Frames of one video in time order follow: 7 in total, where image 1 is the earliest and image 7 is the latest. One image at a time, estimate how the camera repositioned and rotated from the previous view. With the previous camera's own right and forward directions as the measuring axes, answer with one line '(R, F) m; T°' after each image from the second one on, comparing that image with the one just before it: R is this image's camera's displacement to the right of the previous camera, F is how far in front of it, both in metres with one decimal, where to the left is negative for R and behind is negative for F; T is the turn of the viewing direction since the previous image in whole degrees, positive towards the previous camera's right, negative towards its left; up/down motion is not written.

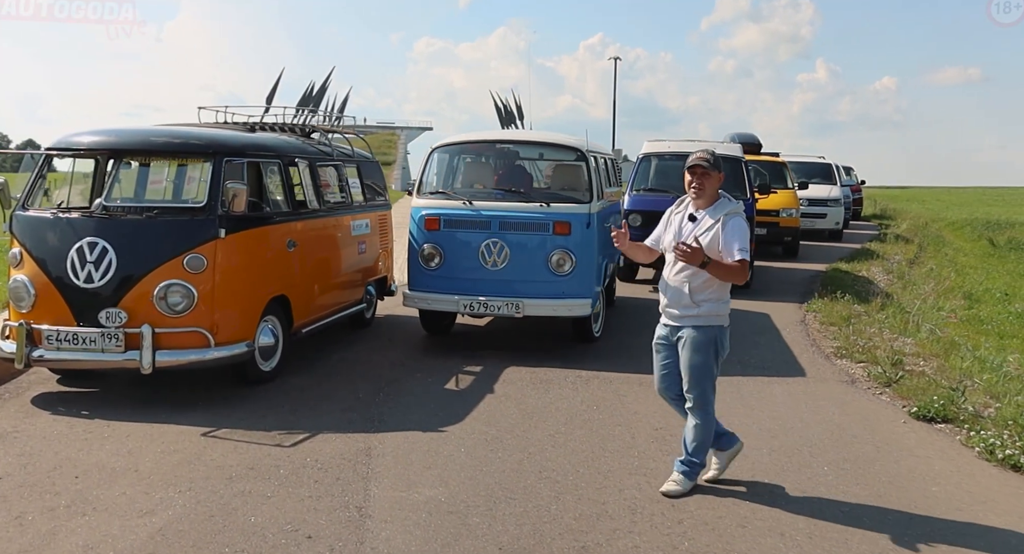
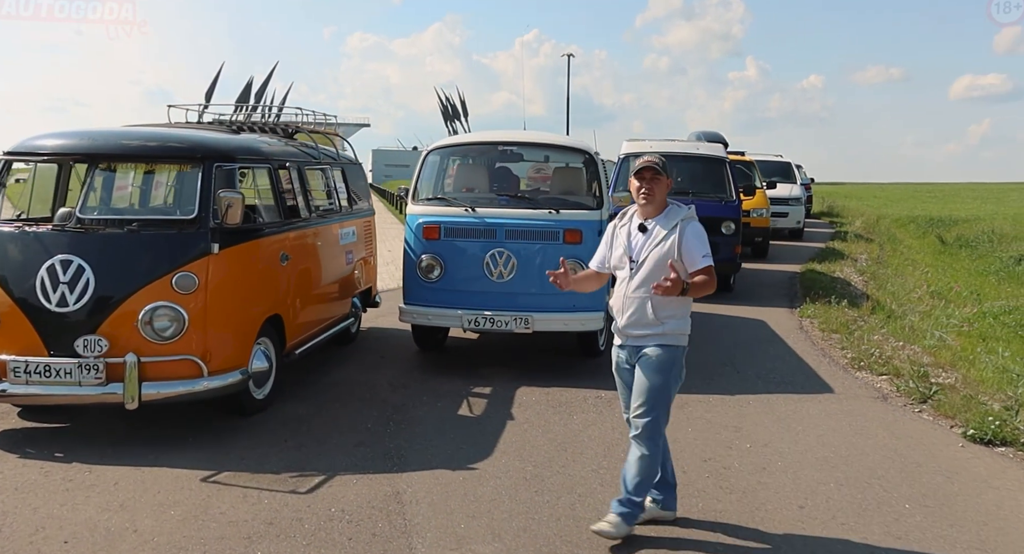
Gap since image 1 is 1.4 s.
(-0.5, +0.6) m; +4°
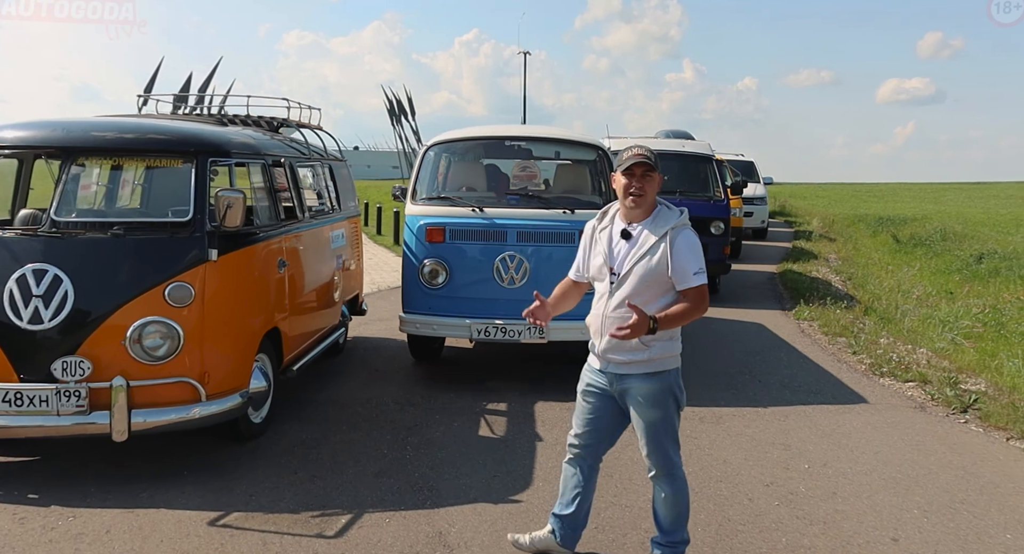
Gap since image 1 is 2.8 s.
(-0.5, +0.6) m; +3°
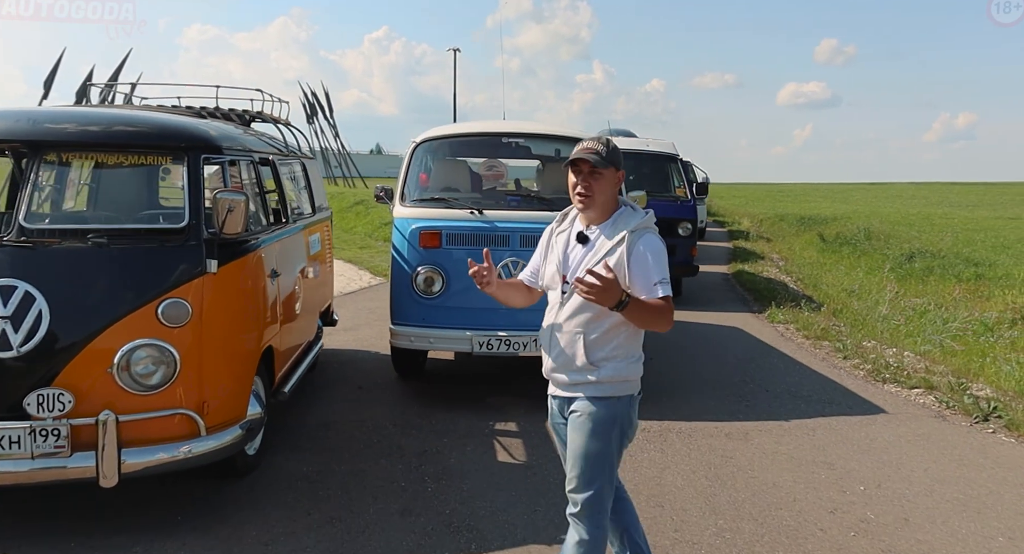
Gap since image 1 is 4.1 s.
(-0.6, +0.5) m; +5°
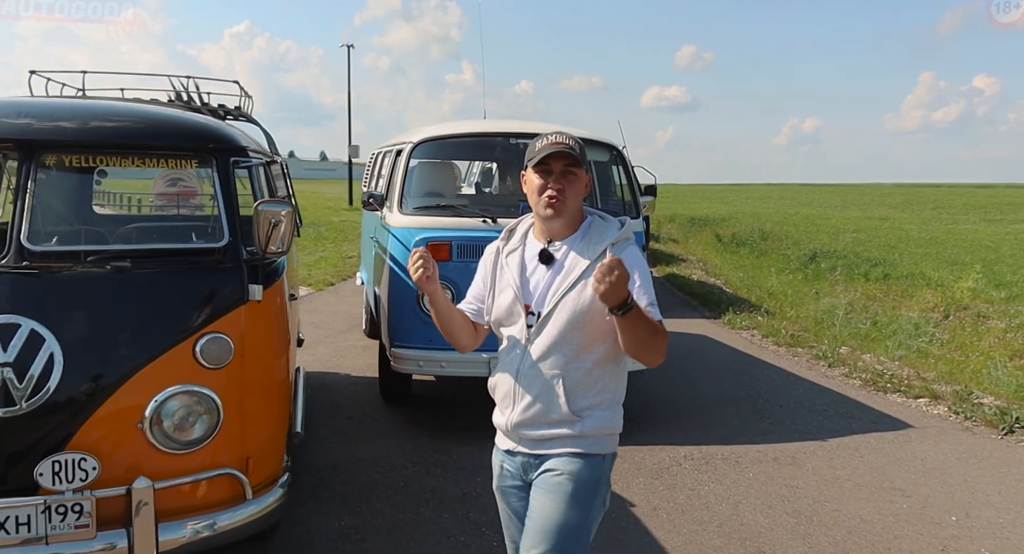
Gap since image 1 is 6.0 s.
(-0.9, +0.6) m; +8°
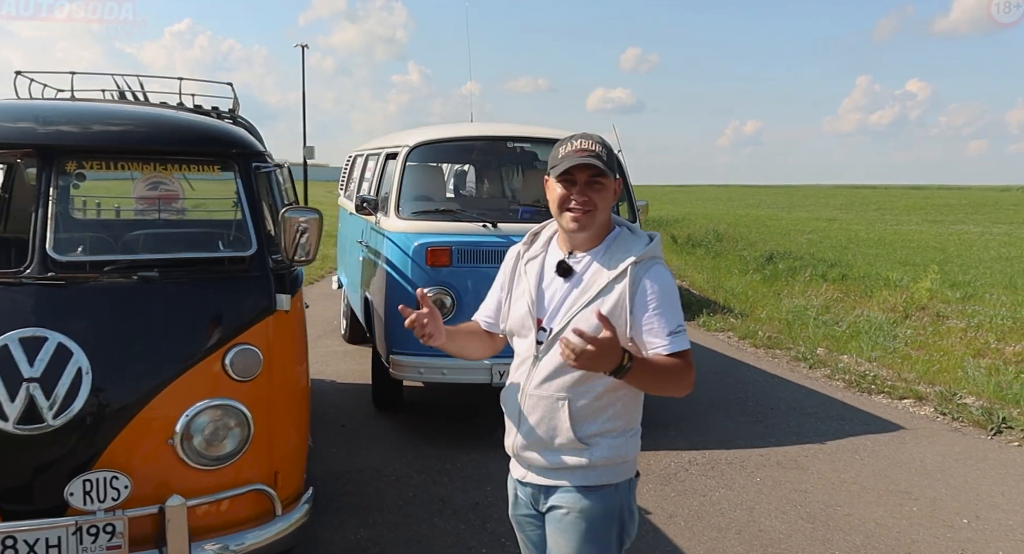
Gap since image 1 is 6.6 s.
(-0.3, +0.1) m; +3°
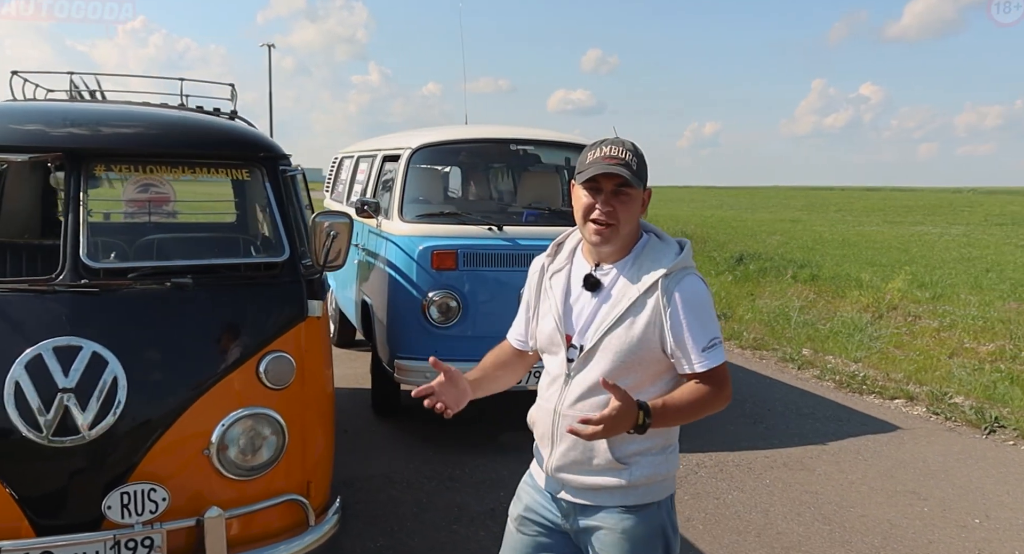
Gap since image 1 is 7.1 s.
(-0.3, 0.0) m; +2°
